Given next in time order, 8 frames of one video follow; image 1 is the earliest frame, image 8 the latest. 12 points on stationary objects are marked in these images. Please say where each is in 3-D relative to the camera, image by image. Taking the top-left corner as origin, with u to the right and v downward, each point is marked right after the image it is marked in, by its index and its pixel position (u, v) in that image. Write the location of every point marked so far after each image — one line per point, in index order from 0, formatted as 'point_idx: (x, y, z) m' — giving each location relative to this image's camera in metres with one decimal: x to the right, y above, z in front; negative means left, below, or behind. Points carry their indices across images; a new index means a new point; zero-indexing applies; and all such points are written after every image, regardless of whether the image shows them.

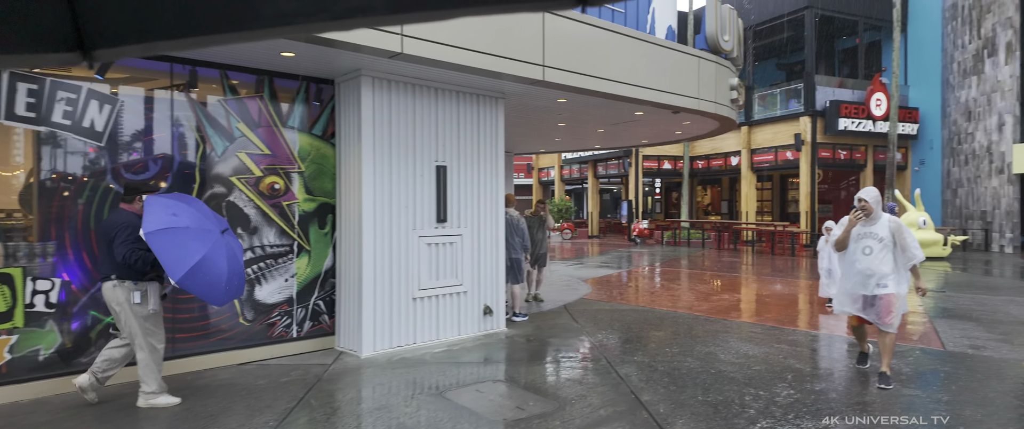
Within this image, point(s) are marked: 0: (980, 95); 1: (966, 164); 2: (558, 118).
0: (+15.7, +4.1, +19.5) m
1: (+15.7, +1.8, +20.2) m
2: (+0.7, +1.6, +9.5) m
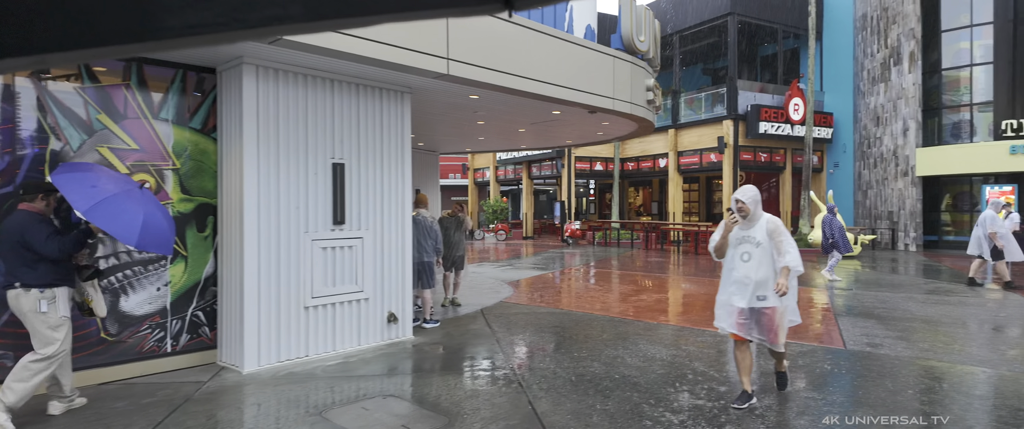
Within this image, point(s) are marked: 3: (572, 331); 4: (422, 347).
0: (+13.3, +4.0, +20.6) m
1: (+13.3, +1.8, +21.3) m
2: (-0.6, +1.5, +9.1) m
3: (+0.8, -1.5, +7.6) m
4: (-1.1, -1.5, +6.7) m
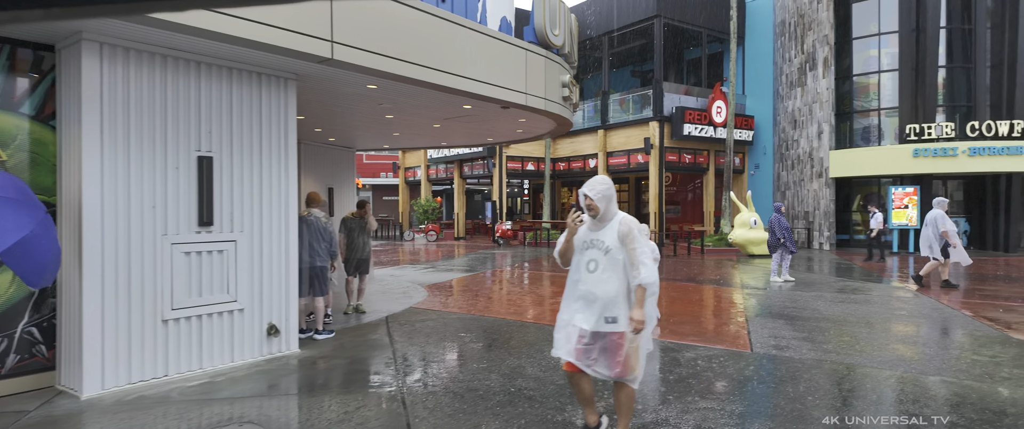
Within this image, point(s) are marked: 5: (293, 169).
0: (+10.7, +4.0, +21.3) m
1: (+10.6, +1.8, +22.0) m
2: (-2.0, +1.5, +8.5) m
3: (-0.4, -1.5, +7.1) m
4: (-2.2, -1.5, +6.1) m
5: (-2.4, +0.5, +6.3) m
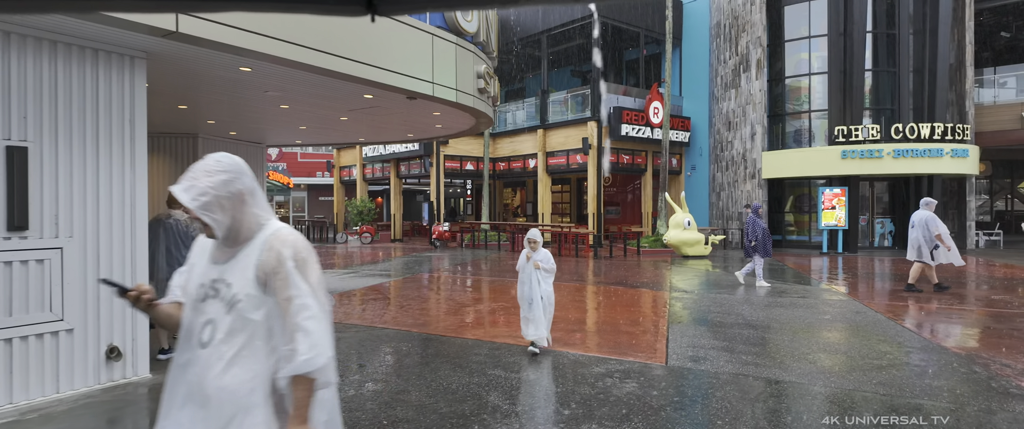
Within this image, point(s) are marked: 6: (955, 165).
0: (+8.3, +4.0, +21.4) m
1: (+8.2, +1.7, +22.1) m
2: (-3.2, +1.5, +7.6) m
3: (-1.6, -1.5, +6.3) m
4: (-3.2, -1.6, +5.2) m
5: (-3.5, +0.5, +5.4) m
6: (+14.2, +1.6, +18.5) m
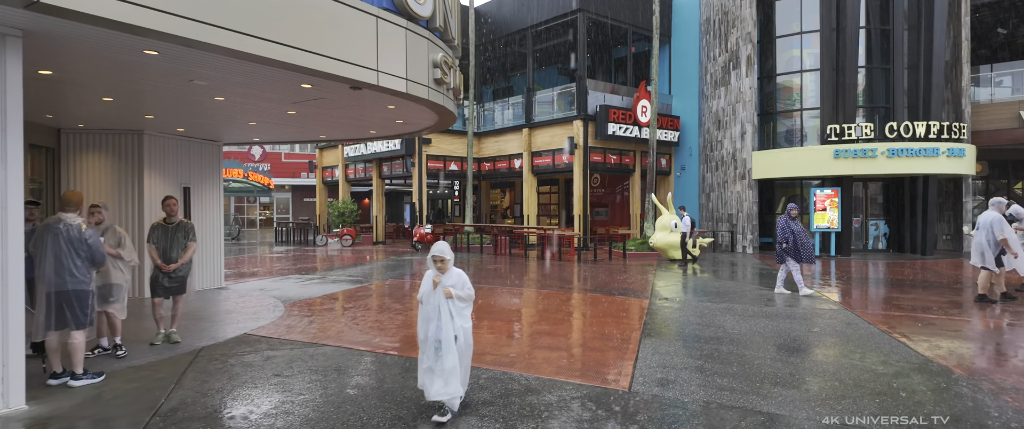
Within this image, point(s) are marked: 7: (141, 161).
0: (+7.7, +4.0, +20.8) m
1: (+7.6, +1.7, +21.4) m
2: (-3.7, +1.5, +6.9) m
3: (-2.1, -1.5, +5.6) m
4: (-3.7, -1.6, +4.4) m
5: (-4.0, +0.4, +4.6) m
6: (+13.6, +1.5, +17.9) m
7: (-6.5, +0.9, +10.1) m
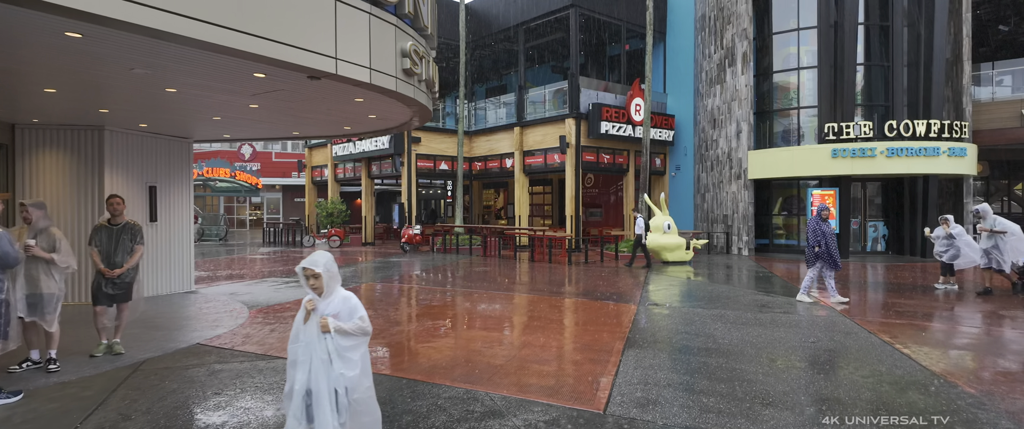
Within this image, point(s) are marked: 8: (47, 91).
0: (+7.4, +3.9, +20.3) m
1: (+7.2, +1.6, +20.9) m
2: (-4.0, +1.5, +6.3) m
3: (-2.4, -1.6, +5.1) m
4: (-4.0, -1.6, +3.9) m
5: (-4.3, +0.4, +4.1) m
6: (+13.3, +1.5, +17.4) m
7: (-6.8, +0.9, +9.6) m
8: (-5.5, +1.5, +6.9) m
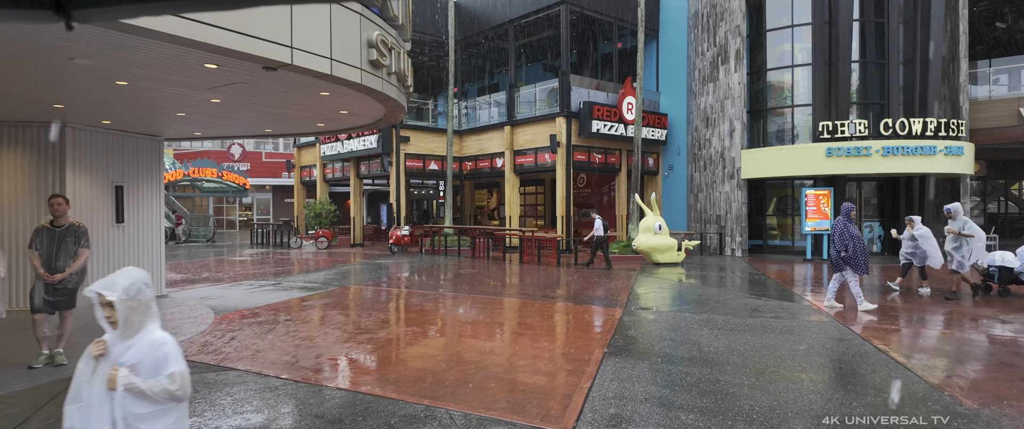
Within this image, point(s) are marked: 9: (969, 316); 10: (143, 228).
0: (+7.0, +3.9, +19.9) m
1: (+6.9, +1.6, +20.6) m
2: (-4.3, +1.5, +5.9) m
3: (-2.7, -1.6, +4.7) m
4: (-4.3, -1.6, +3.4) m
5: (-4.6, +0.4, +3.7) m
6: (+12.9, +1.5, +17.1) m
7: (-7.1, +0.9, +9.1) m
8: (-5.8, +1.5, +6.5) m
9: (+6.9, -1.5, +8.7) m
10: (-6.7, -0.2, +10.5) m
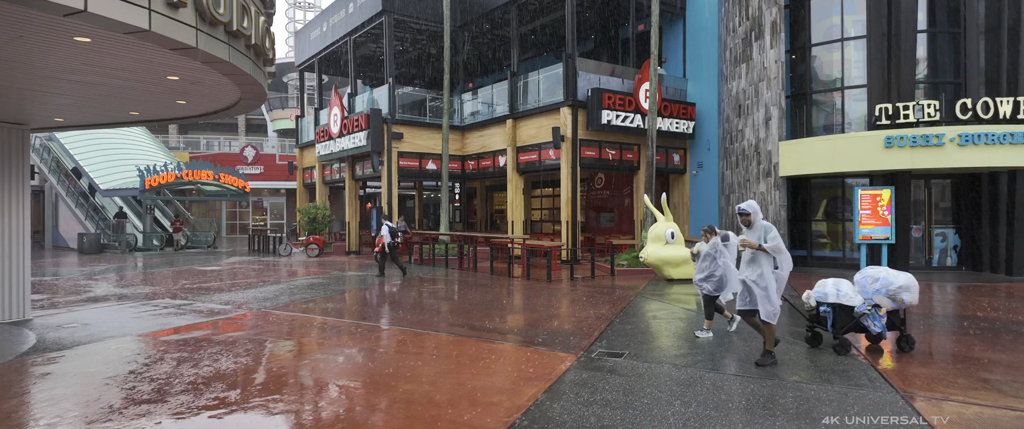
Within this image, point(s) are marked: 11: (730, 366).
0: (+6.8, +3.8, +16.8) m
1: (+6.8, +1.5, +17.5) m
2: (-5.6, +1.4, +3.8) m
3: (-4.0, -1.6, +2.3) m
4: (-5.7, -1.6, +1.3) m
5: (-6.0, +0.4, +1.5) m
6: (+12.5, +1.4, +13.5) m
7: (-8.1, +0.8, +7.2) m
8: (-7.0, +1.4, +4.4) m
9: (+5.8, -1.6, +5.6) m
10: (-7.6, -0.3, +8.5) m
11: (+2.3, -1.6, +6.0) m
